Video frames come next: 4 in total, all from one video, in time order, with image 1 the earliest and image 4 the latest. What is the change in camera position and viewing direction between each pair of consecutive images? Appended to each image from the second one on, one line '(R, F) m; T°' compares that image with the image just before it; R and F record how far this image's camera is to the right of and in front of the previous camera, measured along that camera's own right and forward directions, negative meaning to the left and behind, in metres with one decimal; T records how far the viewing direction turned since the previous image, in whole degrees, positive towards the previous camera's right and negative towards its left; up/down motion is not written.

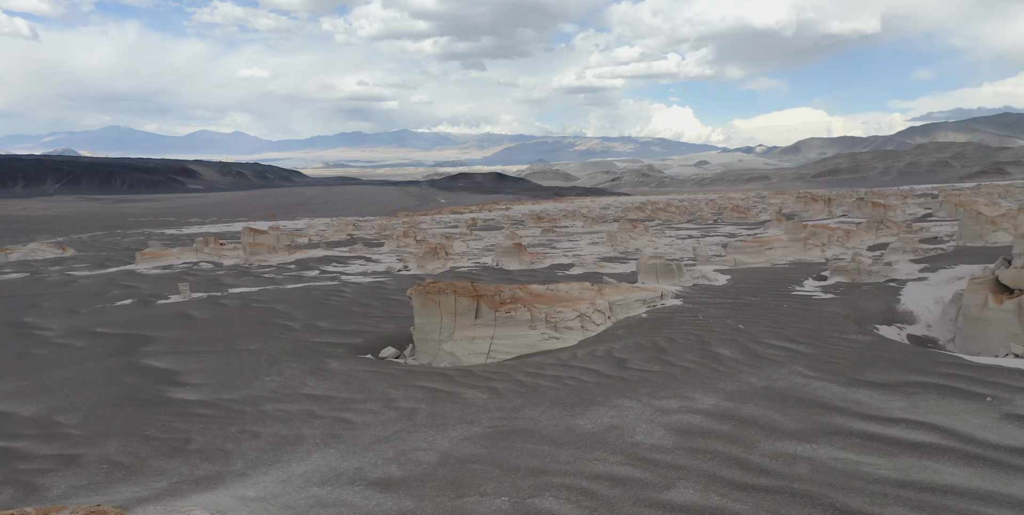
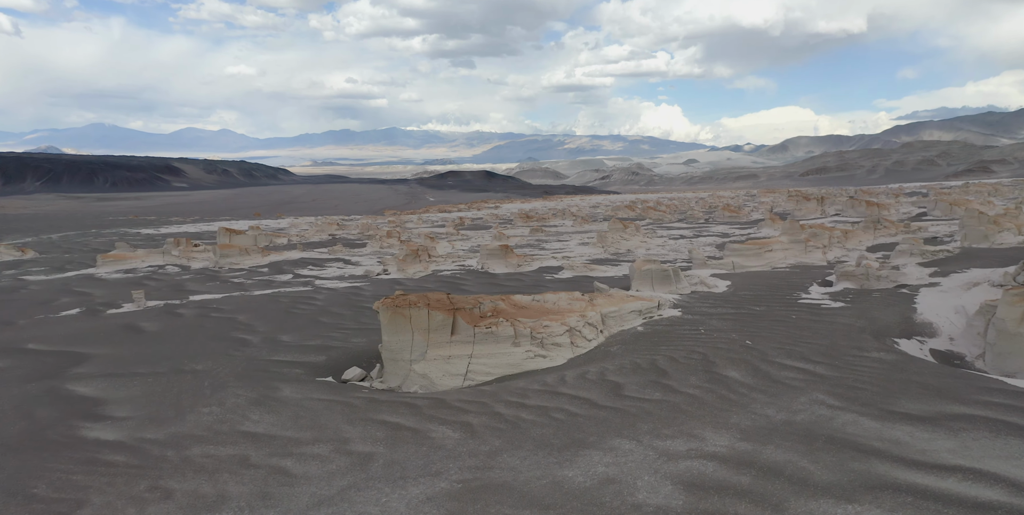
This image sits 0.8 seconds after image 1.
(+0.1, +0.7) m; +1°
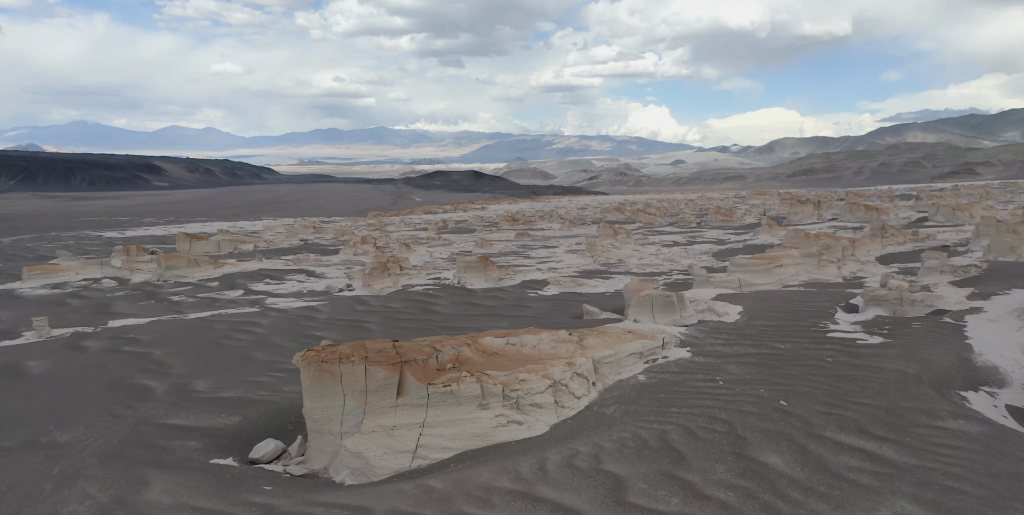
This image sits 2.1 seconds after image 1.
(+0.1, +1.3) m; +1°
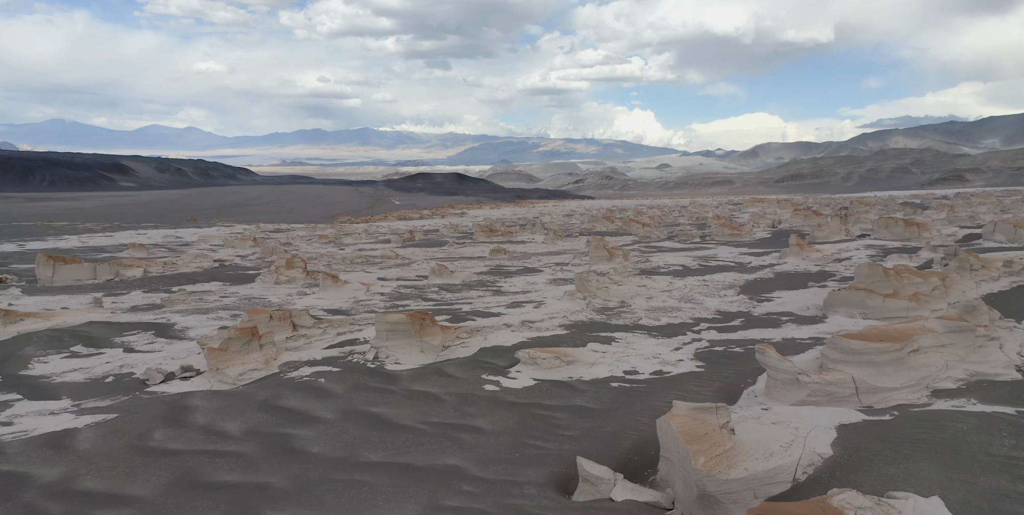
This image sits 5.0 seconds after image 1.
(+0.4, +4.3) m; +1°
